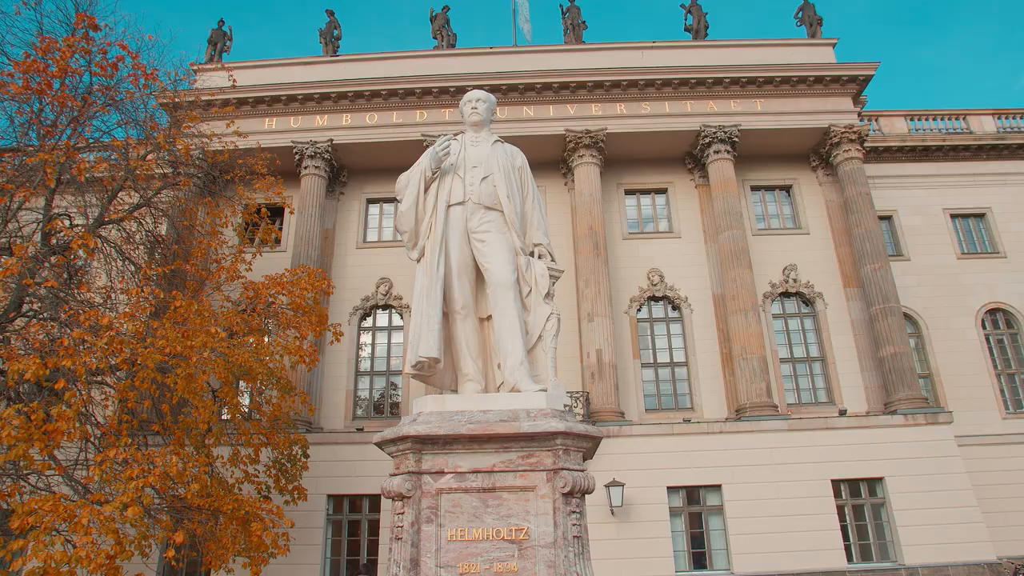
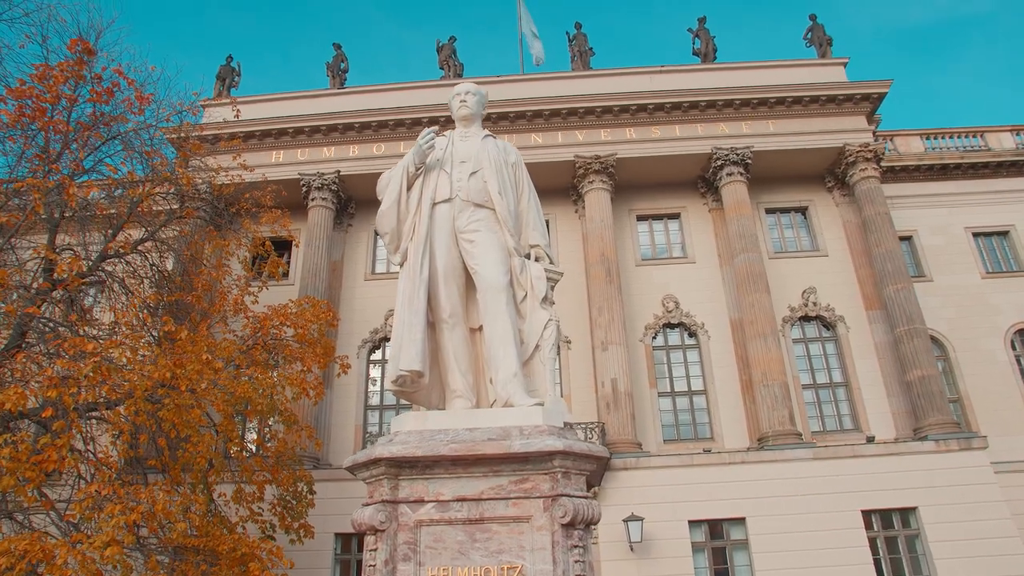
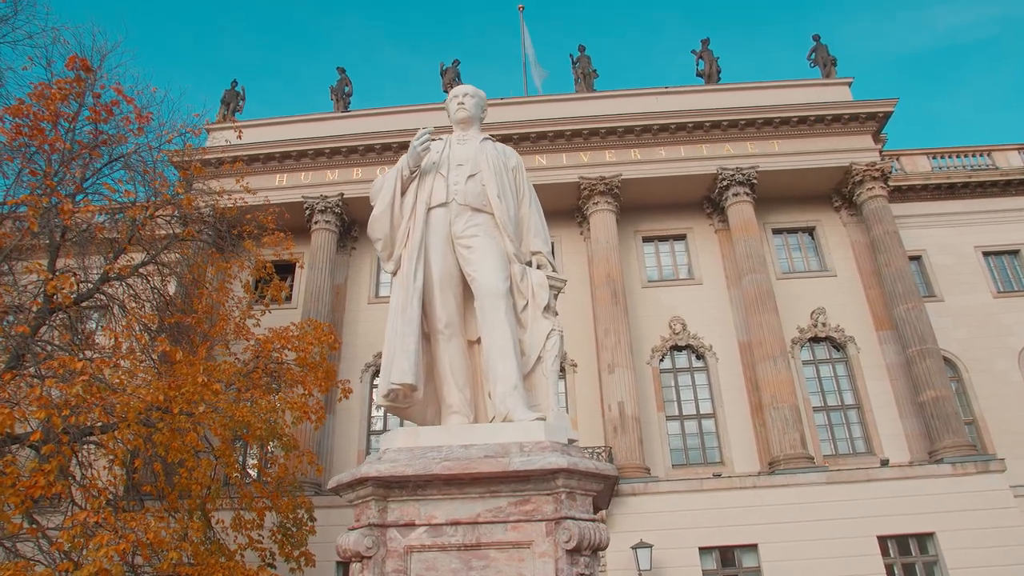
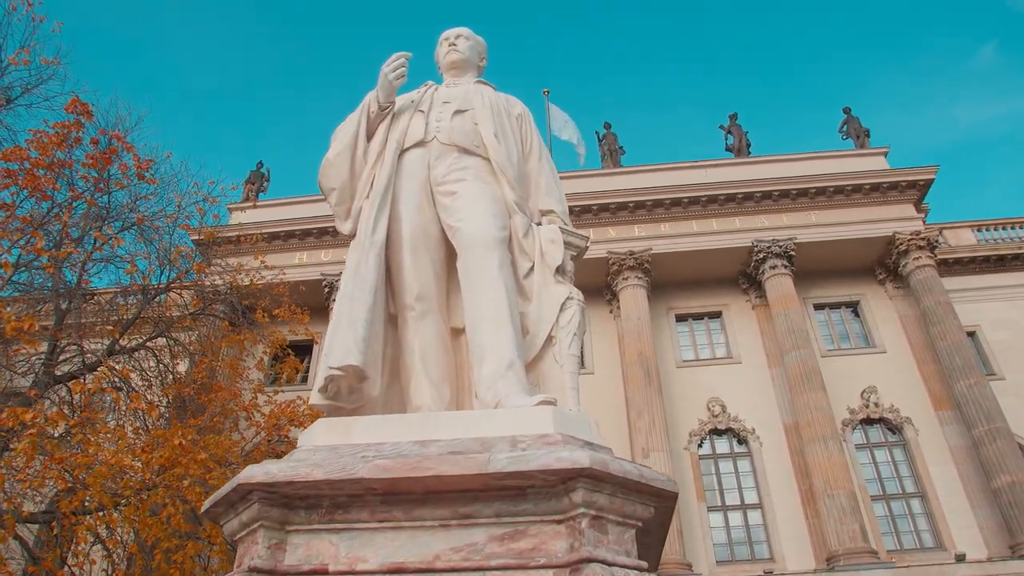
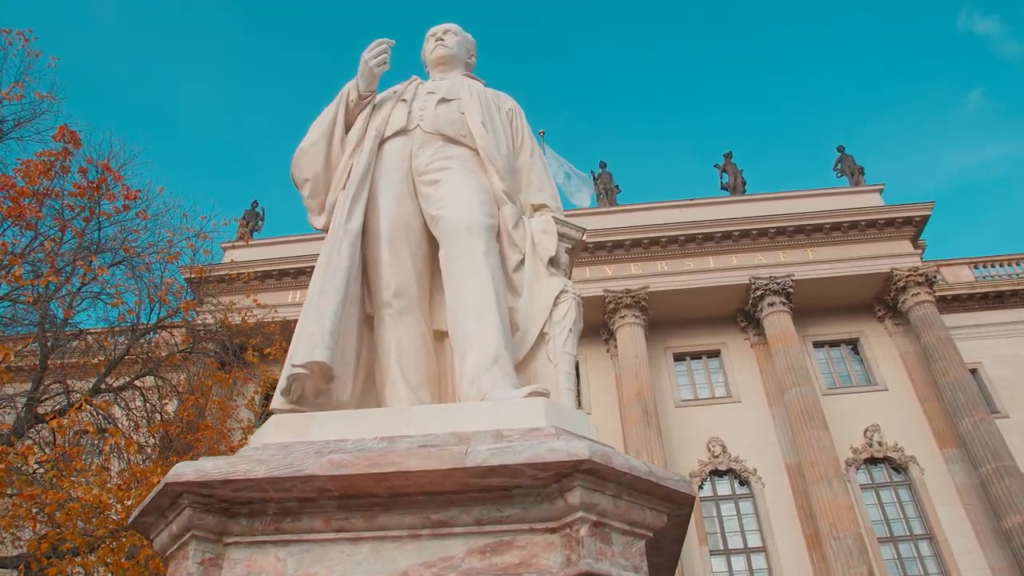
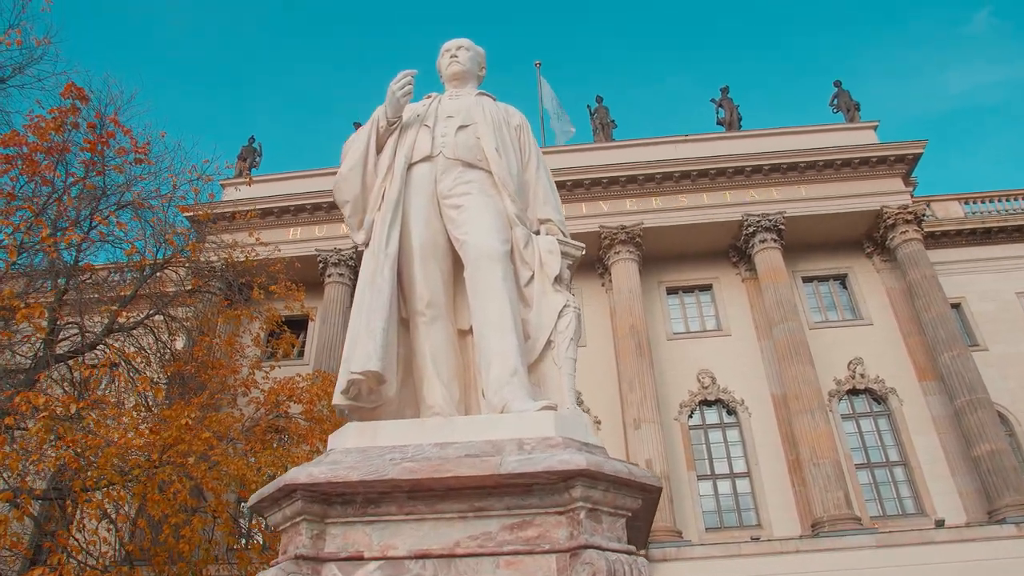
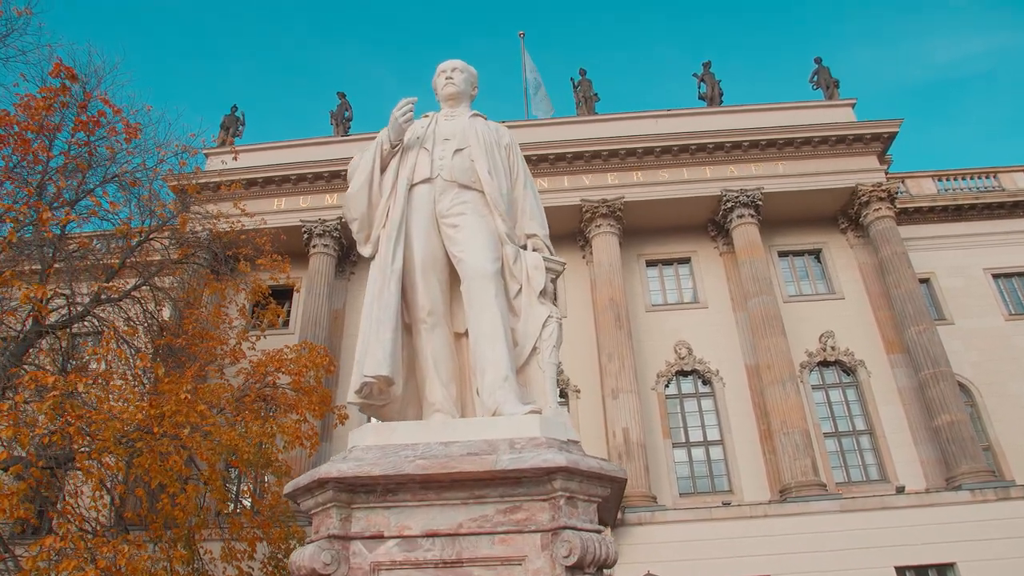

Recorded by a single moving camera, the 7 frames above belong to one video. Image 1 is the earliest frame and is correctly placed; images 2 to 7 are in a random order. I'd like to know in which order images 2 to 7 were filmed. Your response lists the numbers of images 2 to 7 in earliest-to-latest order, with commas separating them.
2, 3, 7, 6, 4, 5
